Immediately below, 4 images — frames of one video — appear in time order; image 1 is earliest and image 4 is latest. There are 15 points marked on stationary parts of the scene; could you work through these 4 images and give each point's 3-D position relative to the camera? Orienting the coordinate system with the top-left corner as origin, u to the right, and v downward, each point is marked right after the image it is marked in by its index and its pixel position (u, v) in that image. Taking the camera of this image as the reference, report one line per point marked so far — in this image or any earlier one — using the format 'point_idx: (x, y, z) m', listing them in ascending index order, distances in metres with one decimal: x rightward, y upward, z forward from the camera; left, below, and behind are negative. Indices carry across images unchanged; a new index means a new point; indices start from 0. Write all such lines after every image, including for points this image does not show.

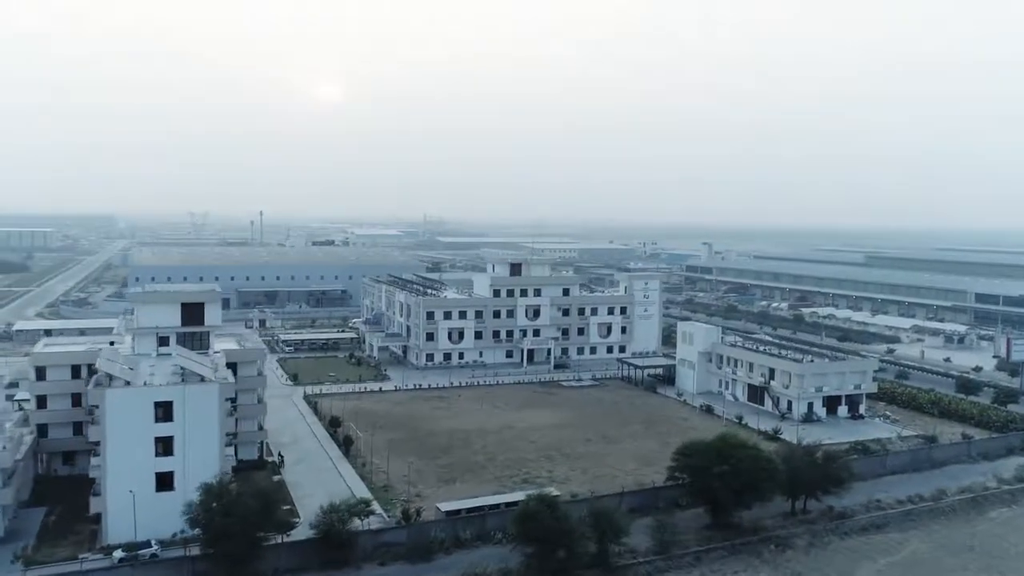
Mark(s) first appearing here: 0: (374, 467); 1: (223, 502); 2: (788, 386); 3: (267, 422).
0: (-2.4, -3.1, +14.5) m
1: (-3.4, -2.5, +9.8) m
2: (+6.1, -2.2, +18.7) m
3: (-5.1, -2.8, +17.3) m
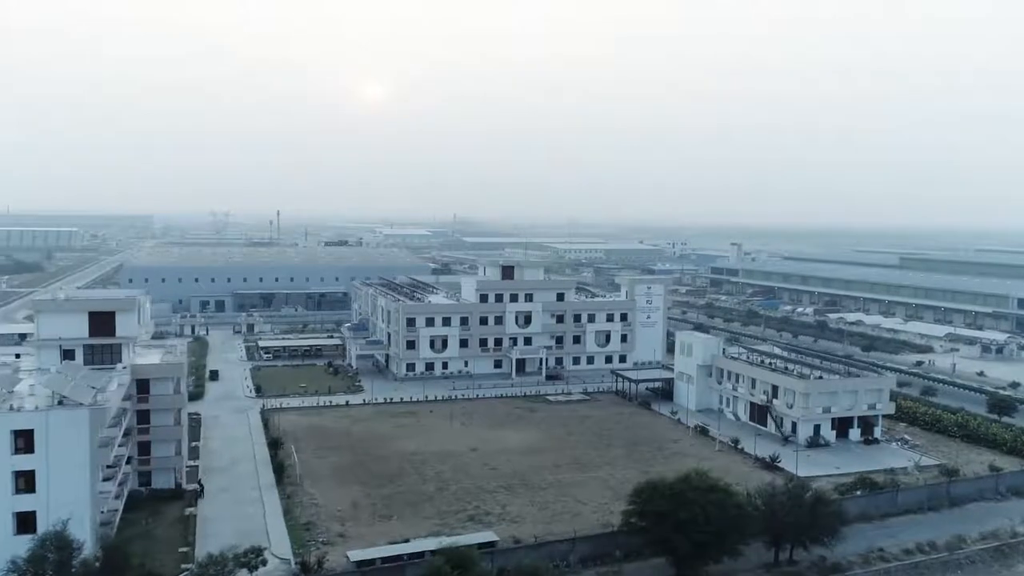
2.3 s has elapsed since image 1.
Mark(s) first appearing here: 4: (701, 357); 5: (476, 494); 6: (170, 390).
0: (-3.2, -3.2, +12.8) m
1: (-4.4, -2.6, +8.1) m
2: (+5.5, -2.3, +16.7) m
3: (-5.7, -2.9, +15.8) m
4: (+4.3, -1.6, +19.4) m
5: (-0.6, -3.2, +13.3) m
6: (-5.2, -1.5, +12.6) m
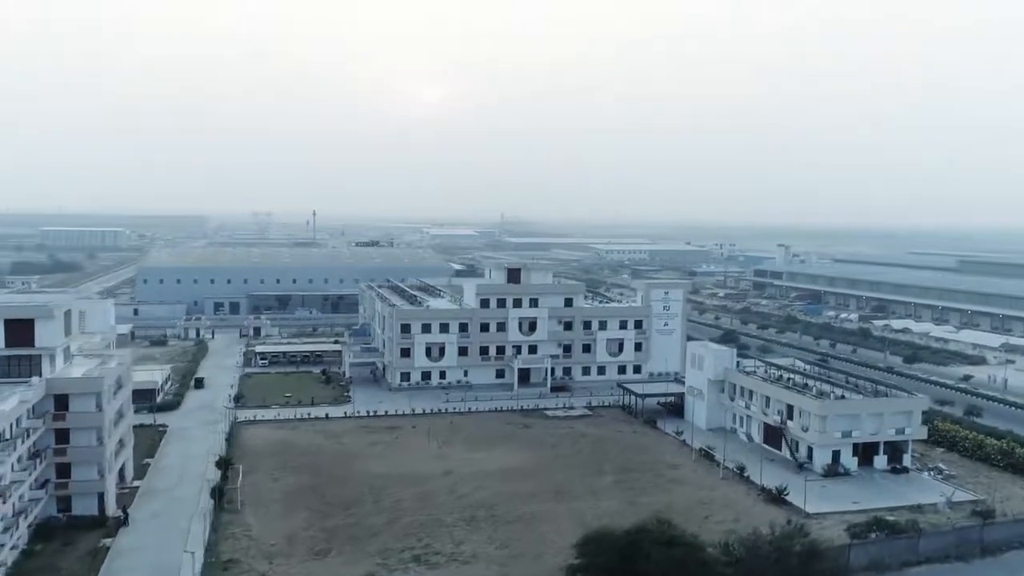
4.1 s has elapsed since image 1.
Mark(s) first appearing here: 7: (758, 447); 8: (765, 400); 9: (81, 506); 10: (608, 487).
0: (-3.8, -3.3, +11.5) m
1: (-5.2, -2.7, +6.9) m
2: (+5.2, -2.5, +14.8) m
3: (-6.1, -2.9, +14.6) m
4: (+4.2, -1.7, +17.6) m
5: (-1.1, -3.4, +11.8) m
6: (-5.7, -1.6, +11.4) m
7: (+4.7, -3.1, +16.2) m
8: (+4.9, -2.2, +16.2) m
9: (-5.9, -3.0, +11.5) m
10: (+1.6, -3.3, +13.8) m
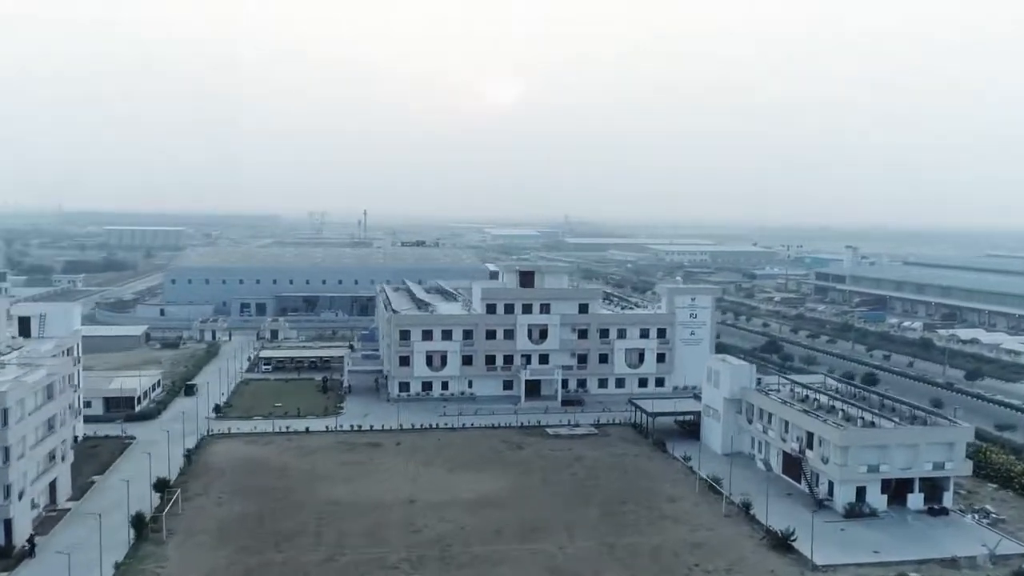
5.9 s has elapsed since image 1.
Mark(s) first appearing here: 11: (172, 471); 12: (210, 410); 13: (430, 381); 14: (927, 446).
0: (-4.4, -3.4, +10.3) m
1: (-6.2, -2.8, +5.8) m
2: (+4.8, -2.6, +12.8) m
3: (-6.5, -3.0, +13.6) m
4: (+4.0, -1.9, +15.6) m
5: (-1.8, -3.5, +10.3) m
6: (-6.4, -1.7, +10.4) m
7: (+4.5, -3.2, +14.2) m
8: (+4.6, -2.3, +14.2) m
9: (-6.5, -3.1, +10.5) m
10: (+1.1, -3.4, +12.1) m
11: (-5.6, -3.0, +13.8) m
12: (-6.5, -2.6, +18.0) m
13: (-1.9, -2.2, +19.8) m
14: (+6.3, -2.4, +12.7) m
